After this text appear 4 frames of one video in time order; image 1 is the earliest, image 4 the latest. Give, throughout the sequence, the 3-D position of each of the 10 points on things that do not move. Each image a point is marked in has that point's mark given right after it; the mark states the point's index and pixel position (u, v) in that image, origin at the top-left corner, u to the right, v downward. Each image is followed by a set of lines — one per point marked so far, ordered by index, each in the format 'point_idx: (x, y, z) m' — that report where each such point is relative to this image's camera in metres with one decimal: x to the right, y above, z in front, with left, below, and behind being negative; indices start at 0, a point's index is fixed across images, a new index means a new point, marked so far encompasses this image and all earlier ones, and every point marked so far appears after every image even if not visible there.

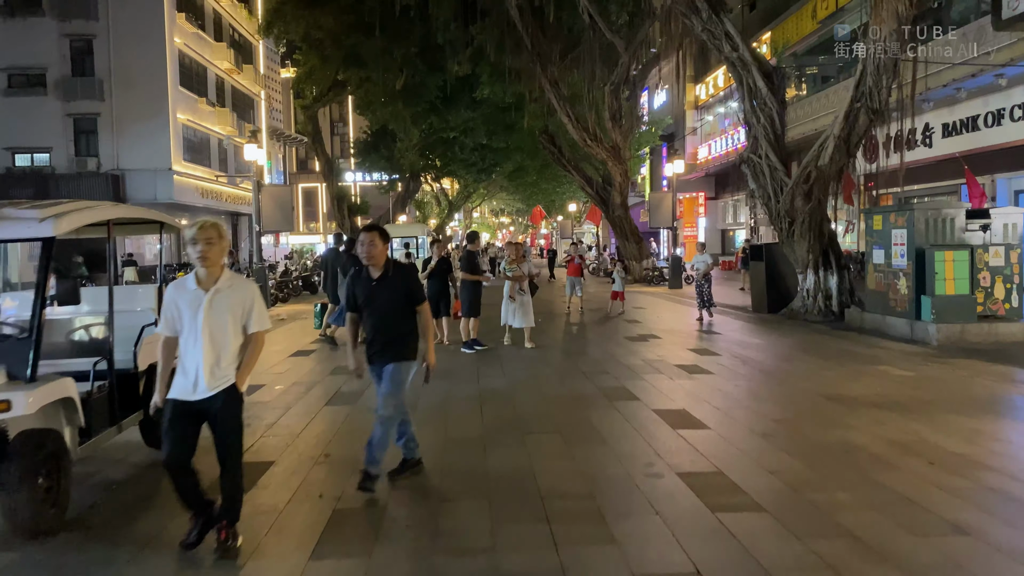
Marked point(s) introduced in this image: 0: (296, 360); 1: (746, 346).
0: (-2.5, -0.9, +9.4) m
1: (+3.0, -0.7, +10.4) m
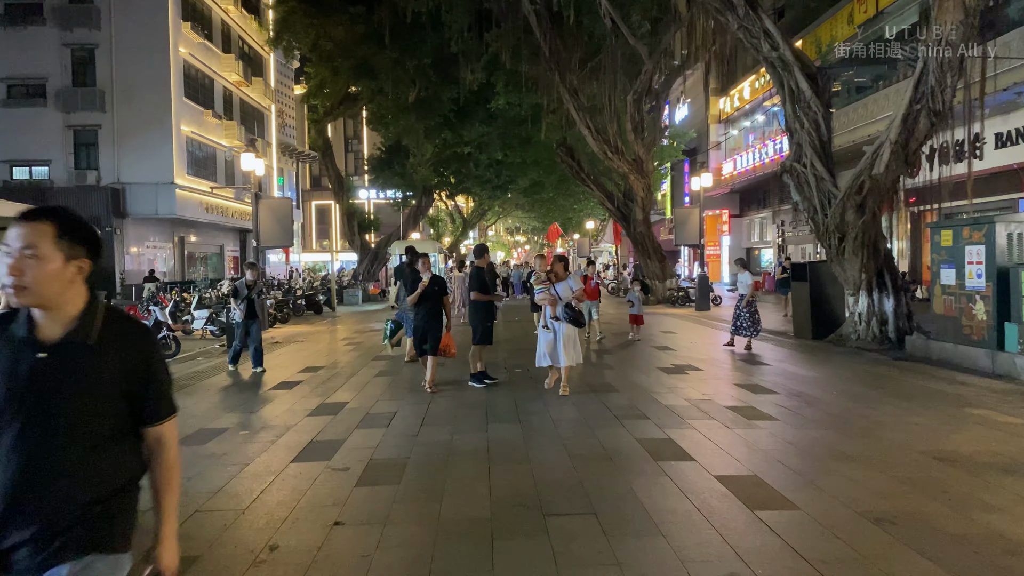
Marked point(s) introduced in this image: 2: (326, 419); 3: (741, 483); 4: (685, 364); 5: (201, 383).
0: (-2.4, -1.1, +8.1) m
1: (+3.2, -1.0, +9.0) m
2: (-1.5, -1.1, +6.7) m
3: (+1.3, -1.1, +4.5) m
4: (+2.1, -0.9, +9.9) m
5: (-3.6, -1.1, +9.3) m
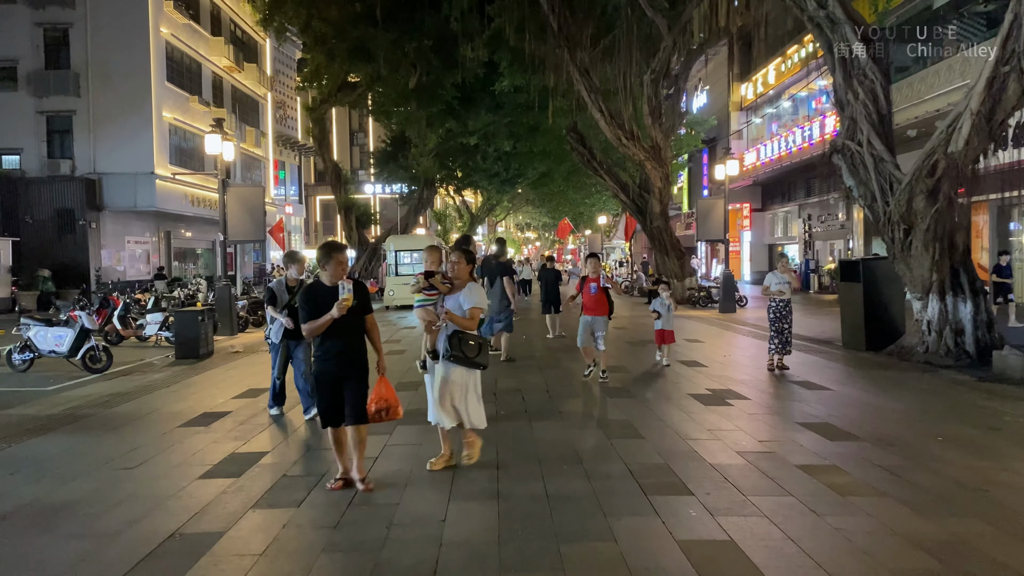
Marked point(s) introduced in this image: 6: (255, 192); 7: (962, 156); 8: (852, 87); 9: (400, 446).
0: (-2.5, -1.1, +6.1) m
1: (+3.1, -1.1, +6.9) m
2: (-1.6, -1.1, +4.7) m
3: (+1.1, -1.1, +2.4) m
4: (+2.0, -1.0, +7.8) m
5: (-3.7, -1.1, +7.4) m
6: (-4.7, +1.7, +14.8) m
7: (+5.3, +1.5, +9.5) m
8: (+4.6, +2.7, +10.9) m
9: (-0.7, -1.0, +5.5) m
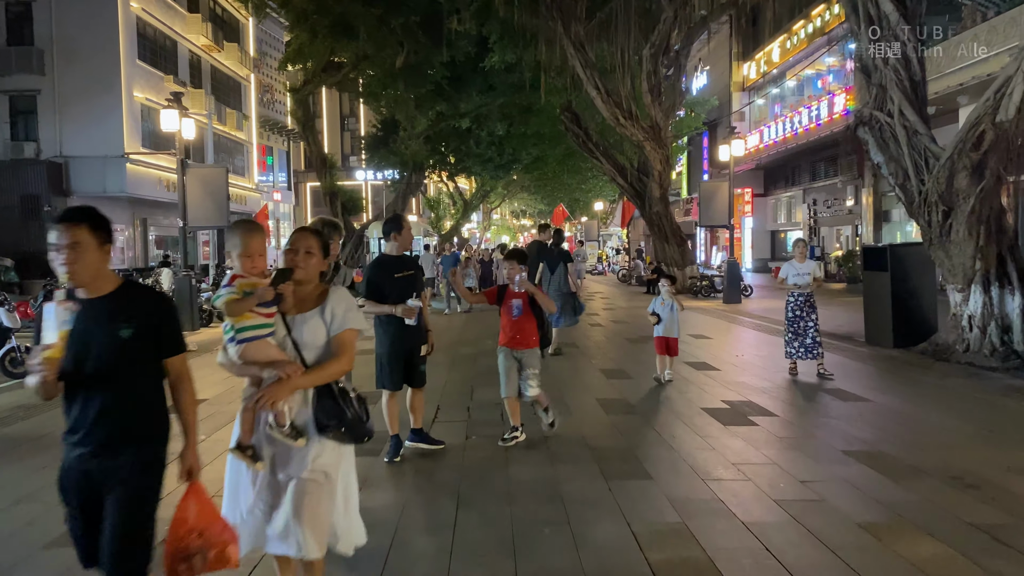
0: (-2.6, -1.1, +4.8) m
1: (+2.9, -1.0, +5.7) m
2: (-1.8, -1.1, +3.5) m
3: (+1.0, -1.1, +1.2) m
4: (+1.9, -0.9, +6.6) m
5: (-3.9, -1.1, +6.1) m
6: (-4.9, +1.9, +13.5) m
7: (+5.1, +1.6, +8.2) m
8: (+4.4, +2.8, +9.6) m
9: (-0.9, -1.0, +4.2) m
